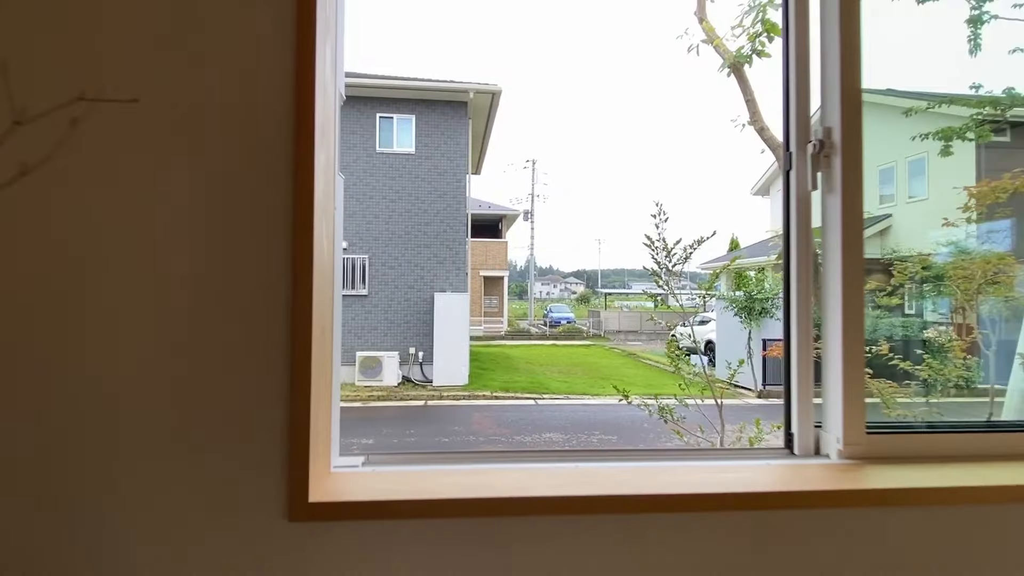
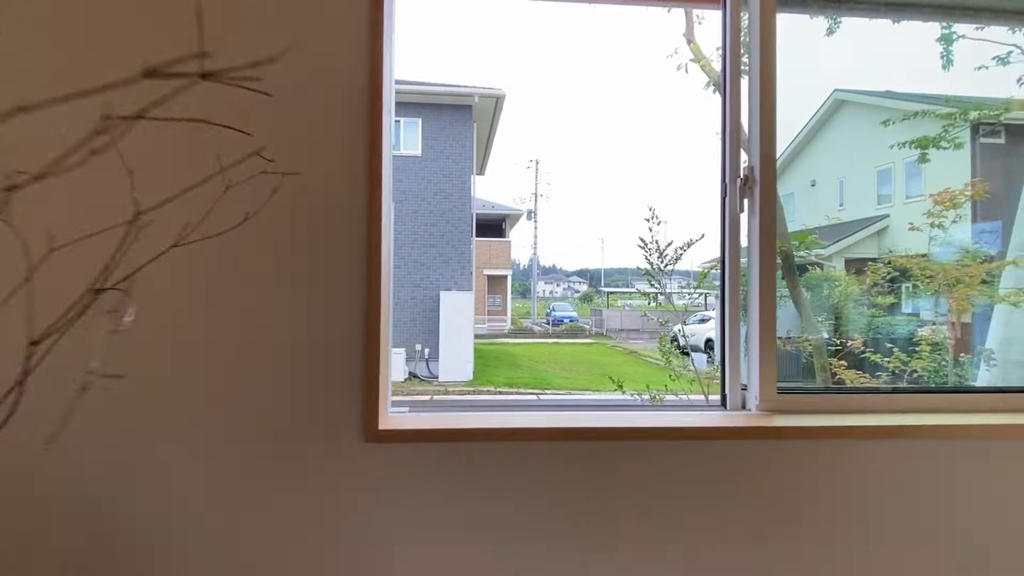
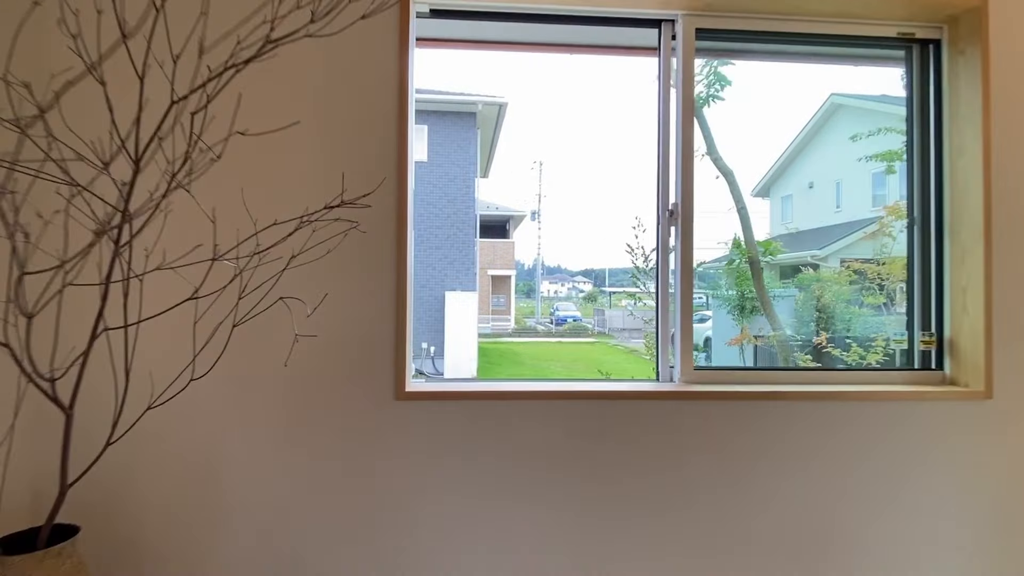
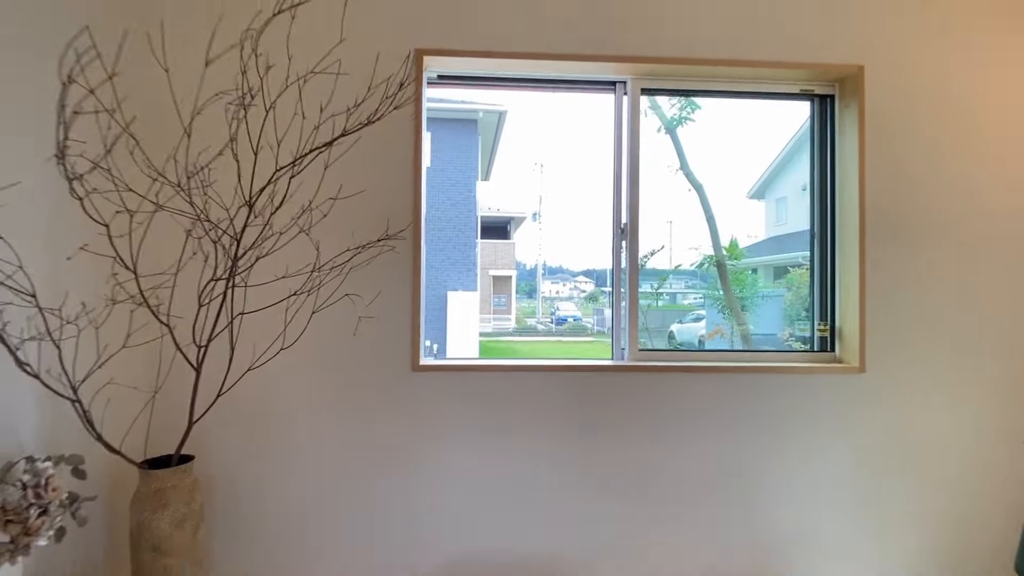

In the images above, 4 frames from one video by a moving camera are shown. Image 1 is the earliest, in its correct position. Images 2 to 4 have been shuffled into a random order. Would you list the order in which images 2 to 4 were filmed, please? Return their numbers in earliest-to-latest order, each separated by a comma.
2, 3, 4
